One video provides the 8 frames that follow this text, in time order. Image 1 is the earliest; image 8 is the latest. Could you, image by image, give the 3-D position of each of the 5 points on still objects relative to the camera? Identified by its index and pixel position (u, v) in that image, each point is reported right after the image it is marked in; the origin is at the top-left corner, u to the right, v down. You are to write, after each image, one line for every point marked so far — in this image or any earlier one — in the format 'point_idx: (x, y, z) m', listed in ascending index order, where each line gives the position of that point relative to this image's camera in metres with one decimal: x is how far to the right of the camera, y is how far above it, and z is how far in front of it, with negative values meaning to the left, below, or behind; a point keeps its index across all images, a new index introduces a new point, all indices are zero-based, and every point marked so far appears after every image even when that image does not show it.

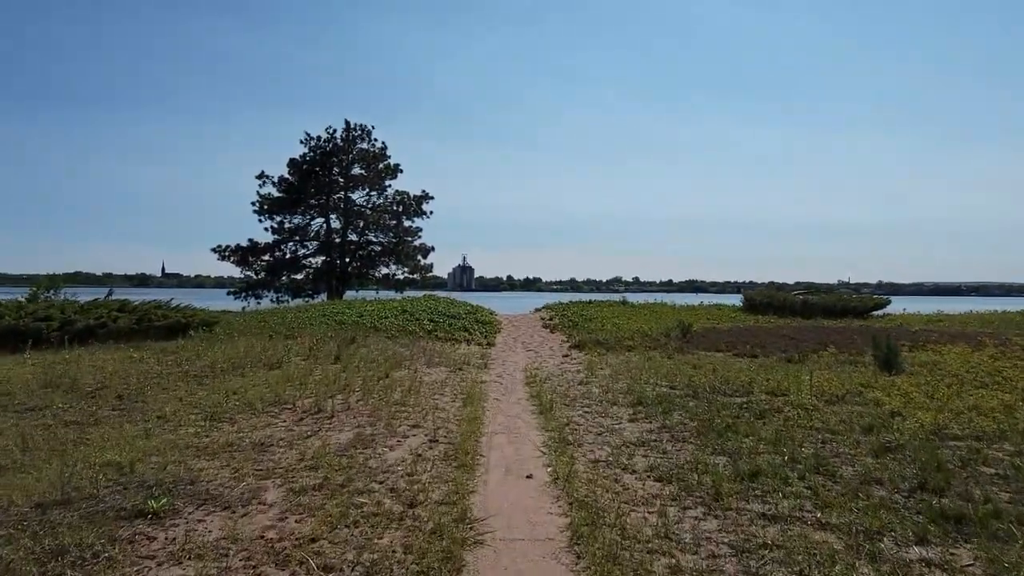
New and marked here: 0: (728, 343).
0: (+5.2, -1.3, +18.1) m
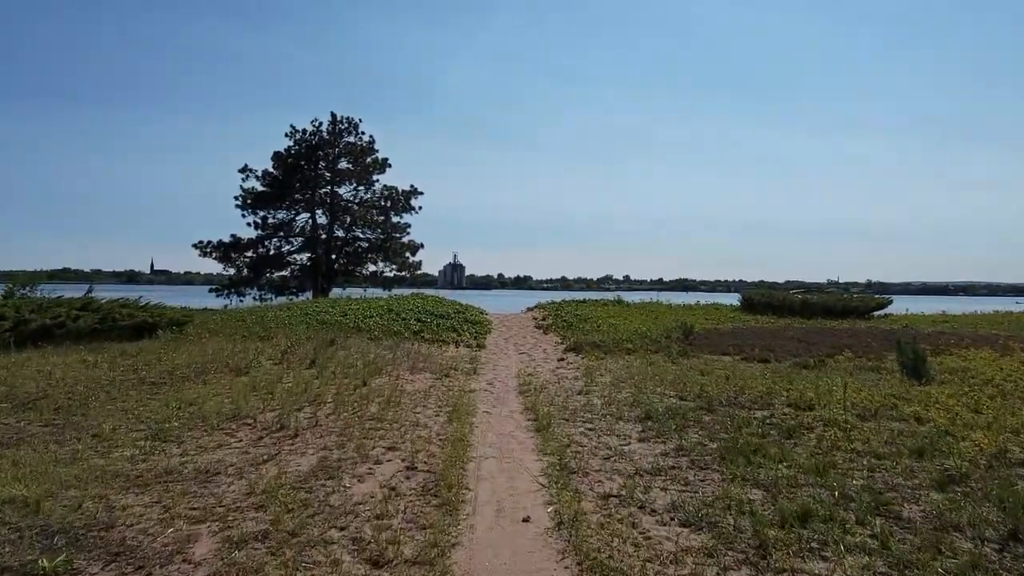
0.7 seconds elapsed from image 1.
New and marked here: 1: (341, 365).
0: (+5.0, -1.3, +16.9) m
1: (-3.0, -1.4, +13.4) m
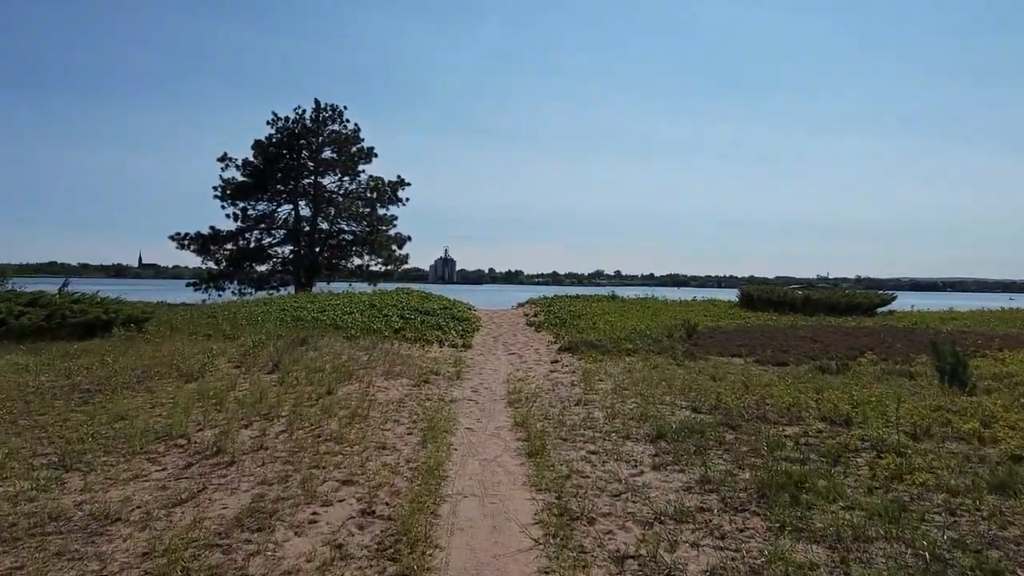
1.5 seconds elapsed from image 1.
0: (+4.8, -1.2, +15.5) m
1: (-3.2, -1.3, +11.9) m
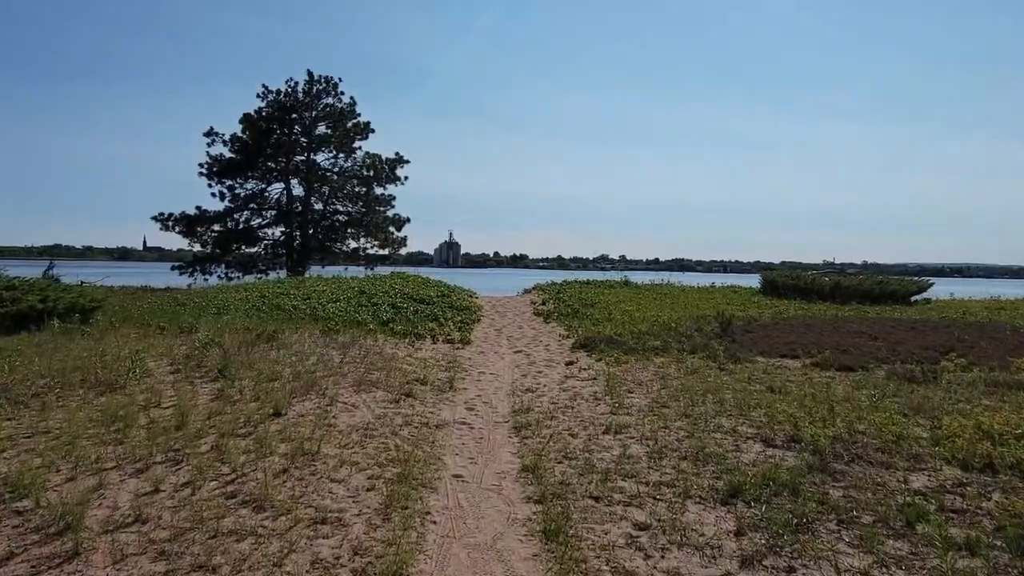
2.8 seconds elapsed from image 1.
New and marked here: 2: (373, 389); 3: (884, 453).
0: (+4.9, -1.0, +13.0) m
1: (-3.2, -1.1, +9.5) m
2: (-1.6, -1.2, +8.7) m
3: (+3.2, -1.4, +6.4) m
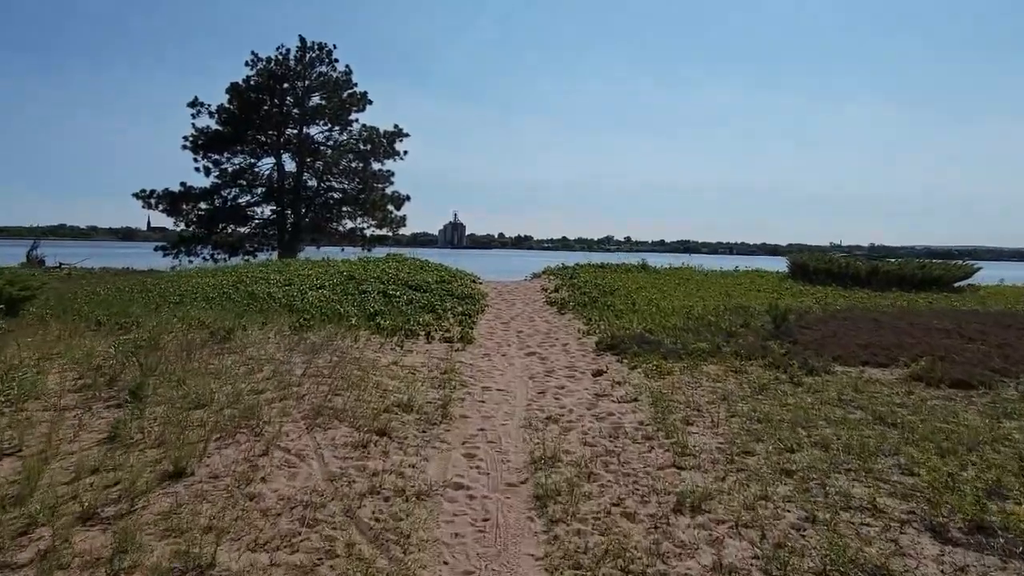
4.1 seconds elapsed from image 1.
0: (+5.0, -0.9, +10.5) m
1: (-3.0, -1.0, +7.0) m
2: (-1.5, -1.1, +6.2) m
3: (+3.3, -1.4, +3.9) m
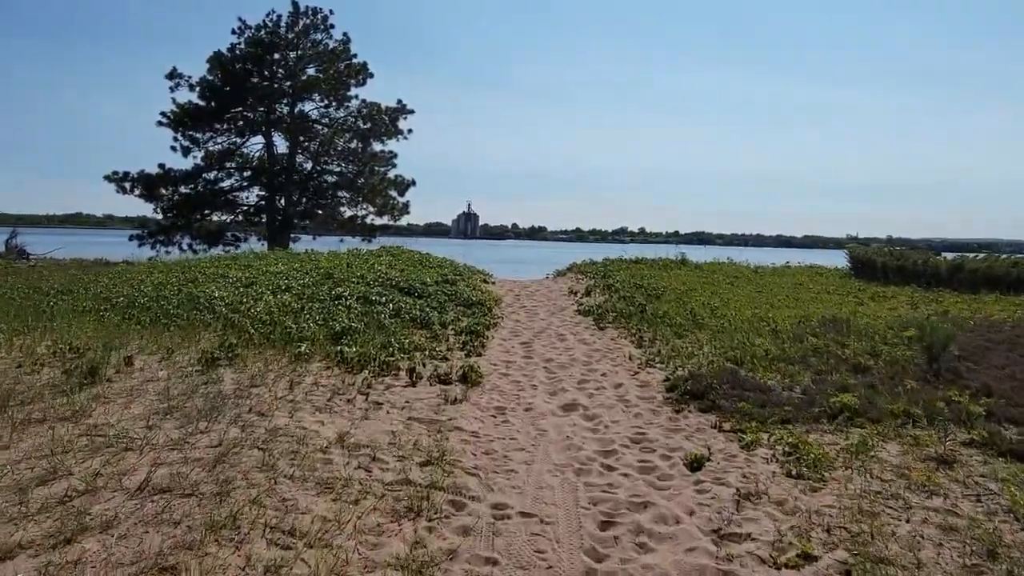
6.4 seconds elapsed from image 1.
0: (+5.3, -1.0, +6.3) m
1: (-2.8, -1.2, +2.9) m
2: (-1.3, -1.3, +2.2) m
3: (+3.4, -1.7, -0.3) m
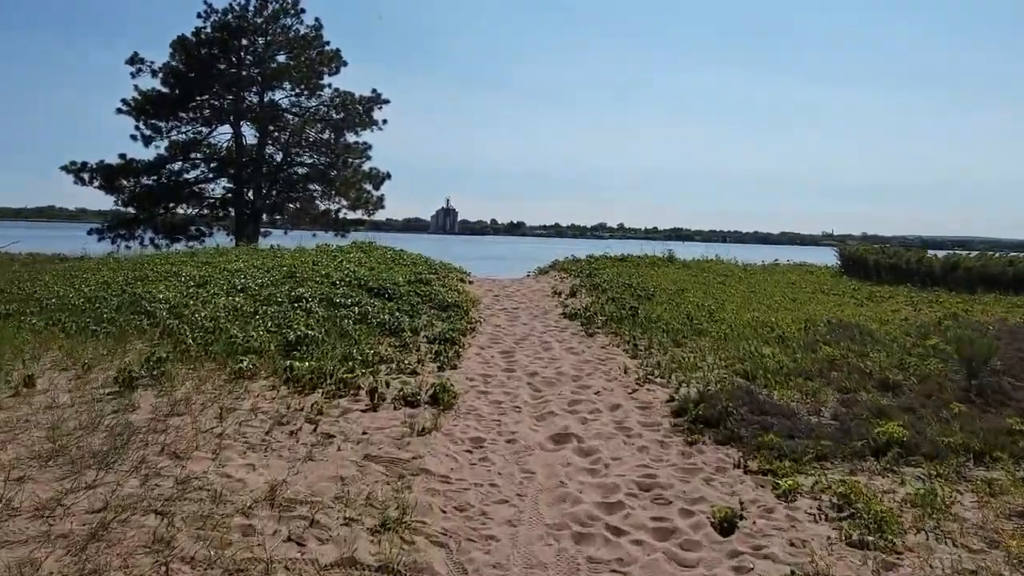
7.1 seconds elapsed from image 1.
0: (+5.1, -1.1, +5.3) m
1: (-2.9, -1.3, +1.7) m
2: (-1.3, -1.4, +0.9) m
3: (+3.5, -1.8, -1.4) m
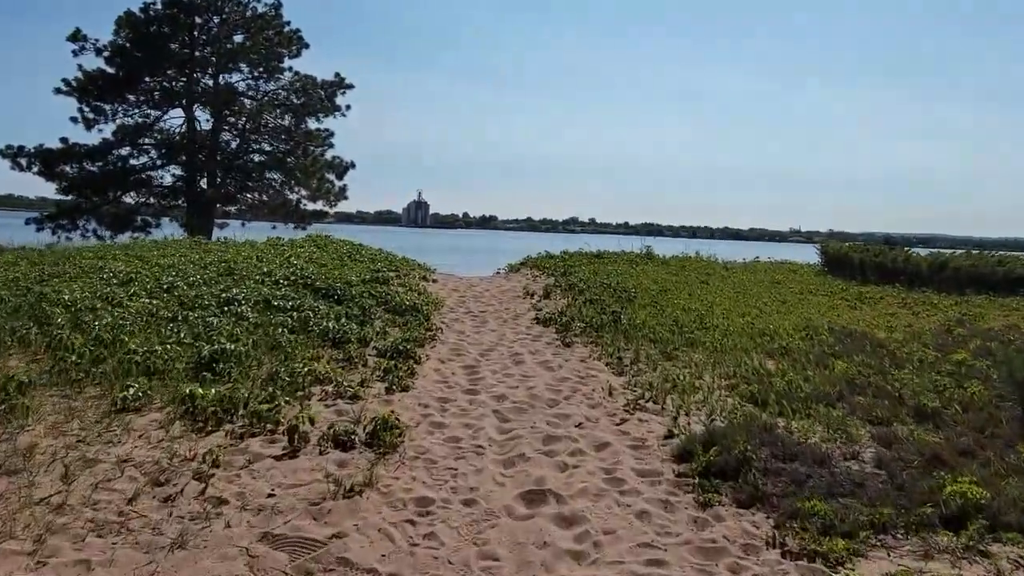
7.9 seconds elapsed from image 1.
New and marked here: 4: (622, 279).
0: (+4.9, -1.2, +4.0) m
1: (-2.9, -1.3, +0.1) m
2: (-1.4, -1.5, -0.5) m
3: (+3.5, -1.9, -2.6) m
4: (+2.3, +0.2, +15.9) m
